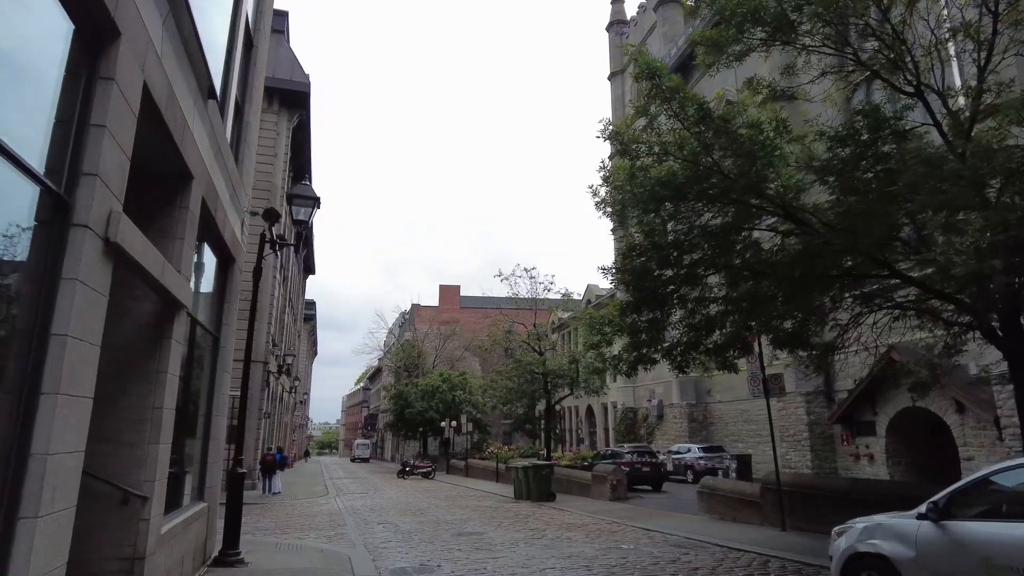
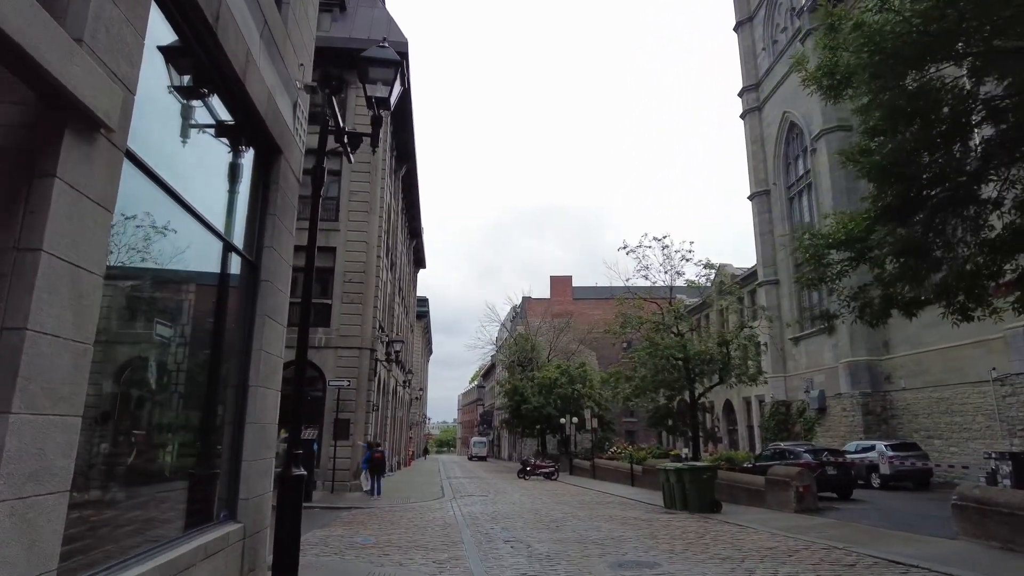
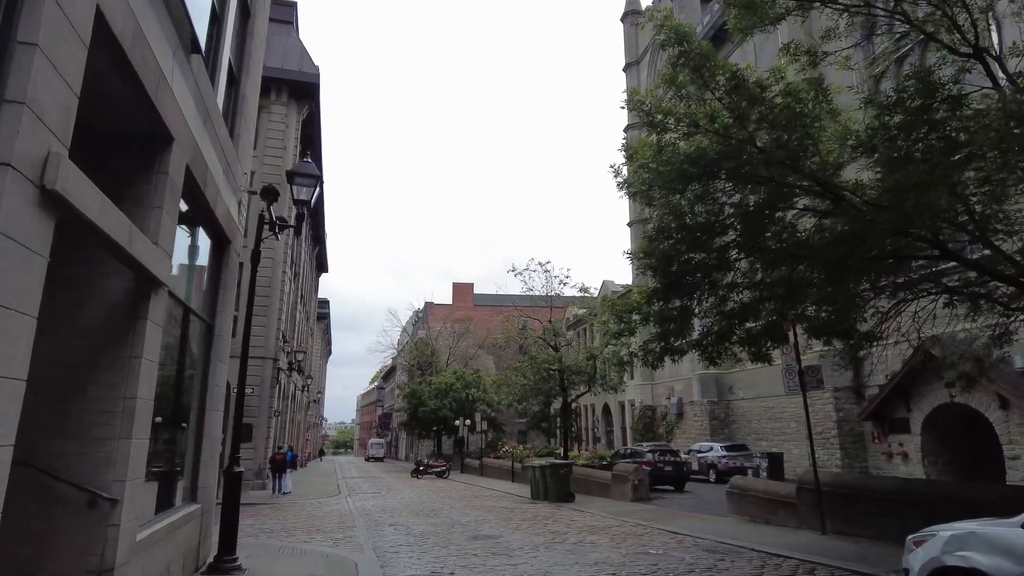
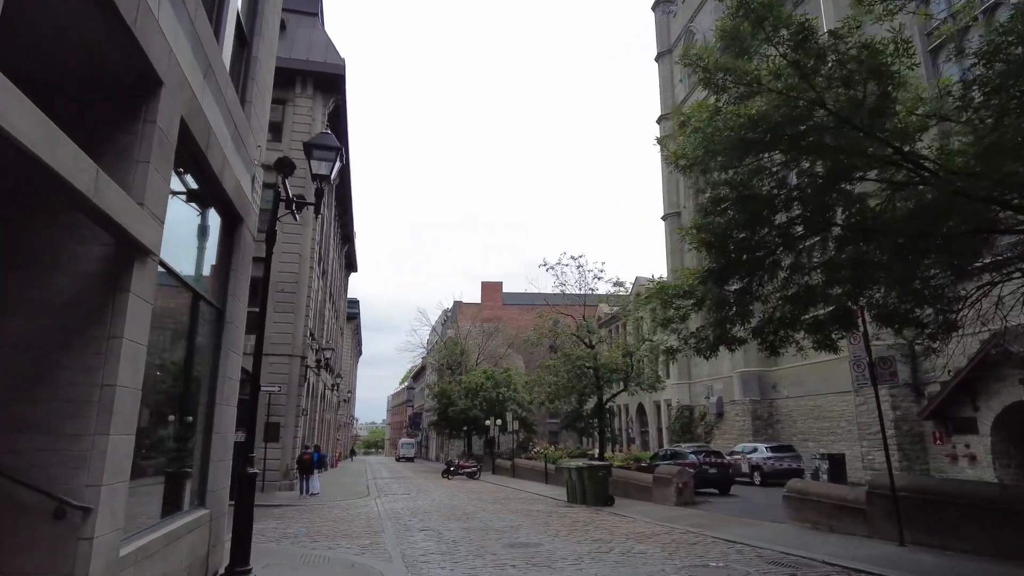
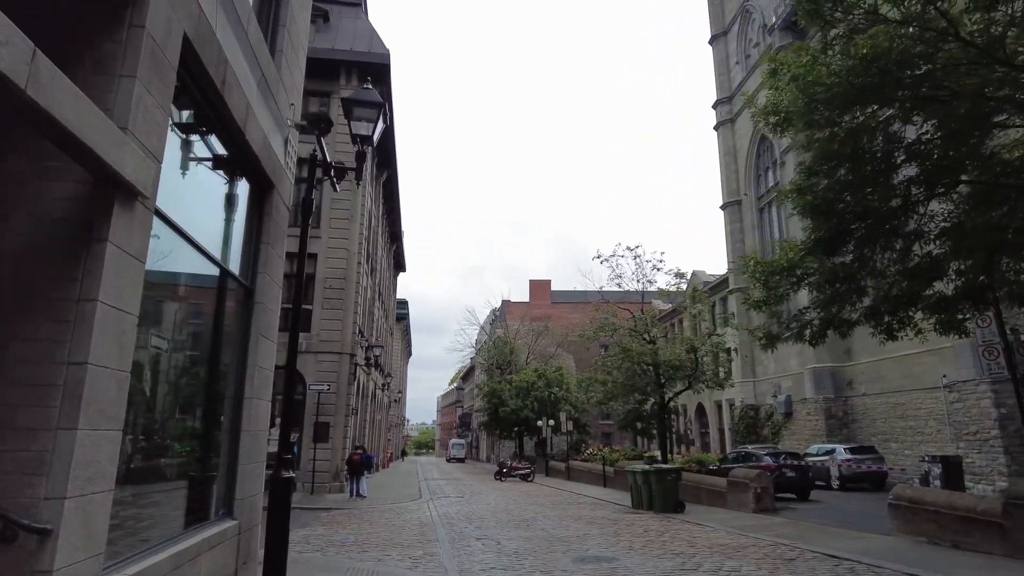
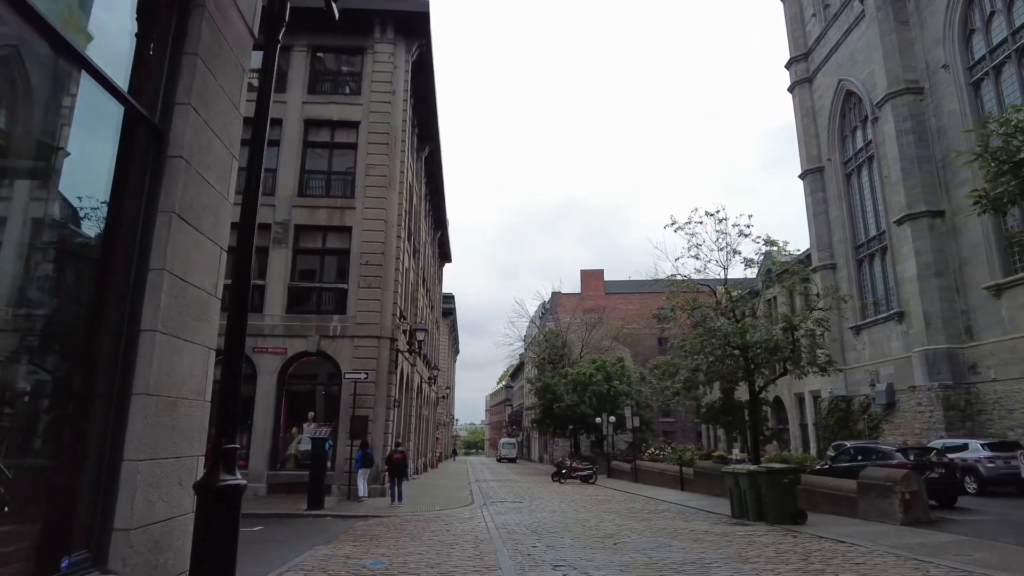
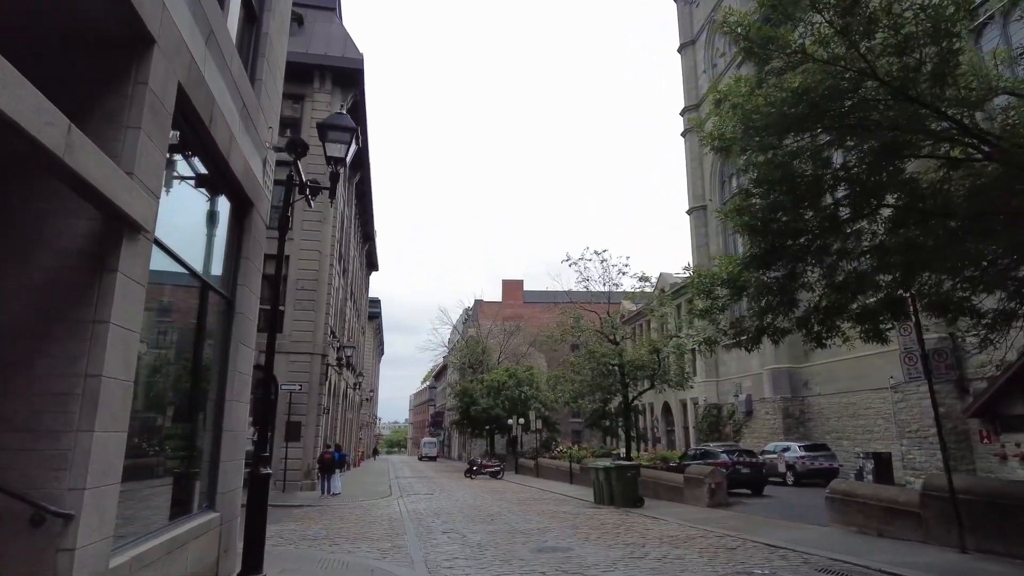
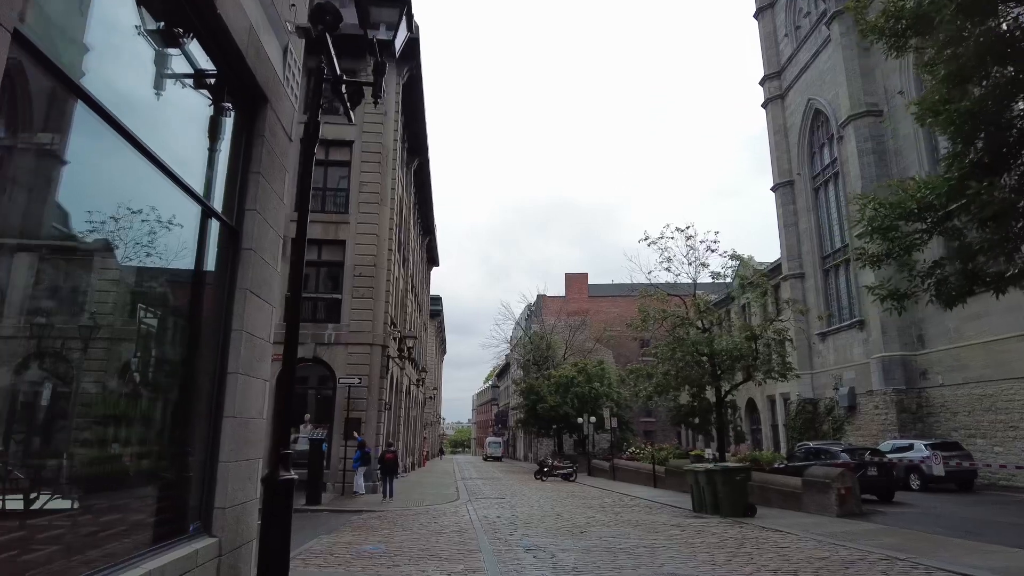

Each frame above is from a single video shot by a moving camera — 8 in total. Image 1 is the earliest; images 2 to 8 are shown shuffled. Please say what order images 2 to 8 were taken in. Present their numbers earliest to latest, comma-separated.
3, 4, 7, 5, 2, 8, 6
